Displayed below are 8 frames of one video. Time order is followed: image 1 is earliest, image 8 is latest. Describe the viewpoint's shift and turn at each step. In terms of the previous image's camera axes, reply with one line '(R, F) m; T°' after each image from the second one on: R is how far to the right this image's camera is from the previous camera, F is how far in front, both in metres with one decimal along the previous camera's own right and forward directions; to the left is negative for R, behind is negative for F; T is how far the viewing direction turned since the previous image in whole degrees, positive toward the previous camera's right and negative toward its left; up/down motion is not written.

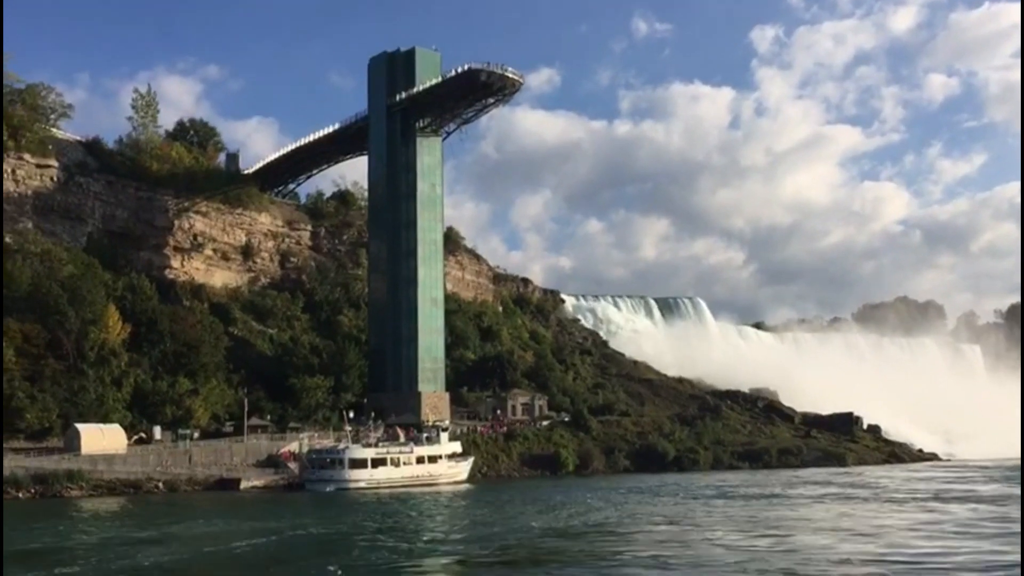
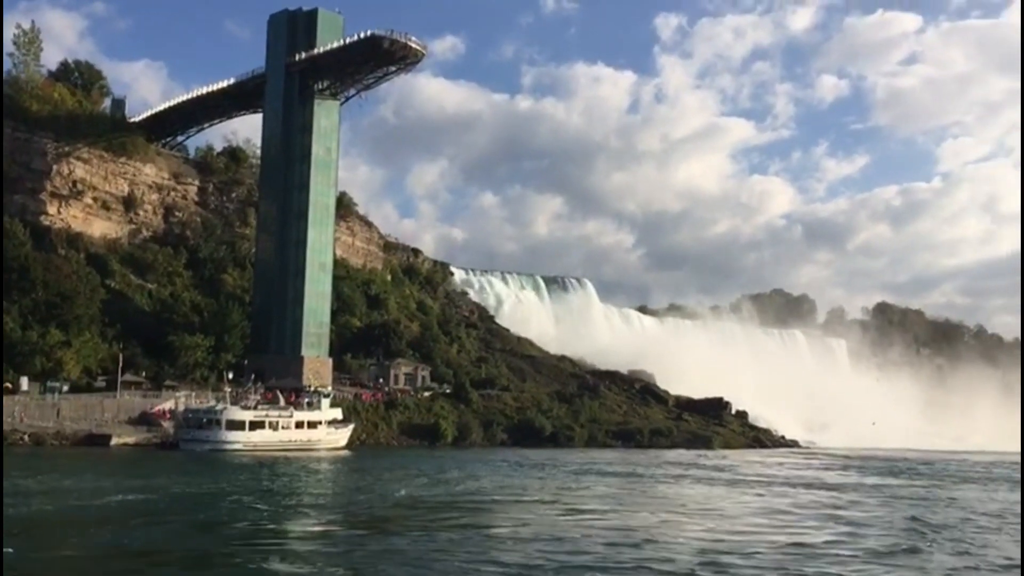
(+0.1, -0.7) m; +7°
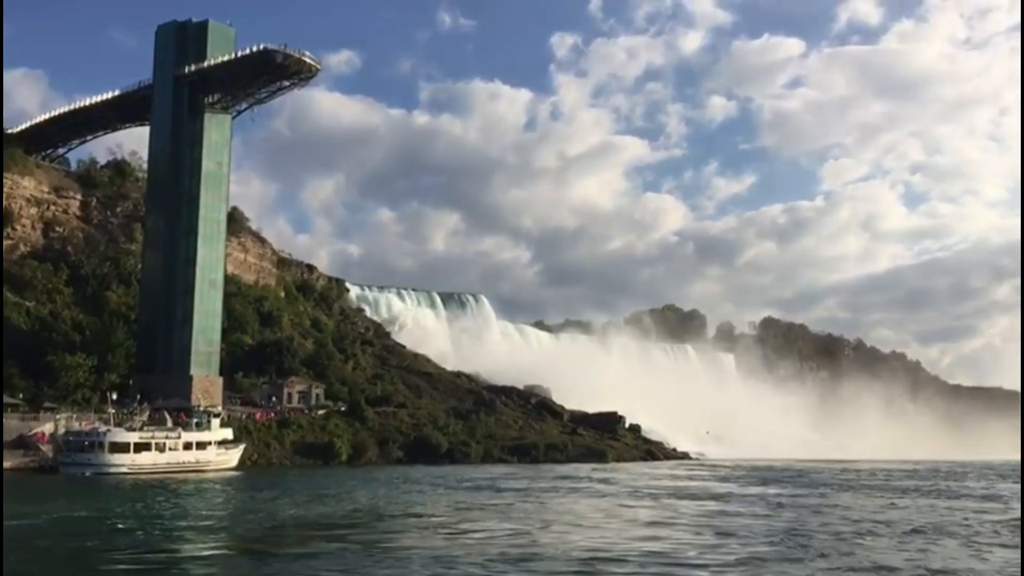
(+0.1, -0.3) m; +6°
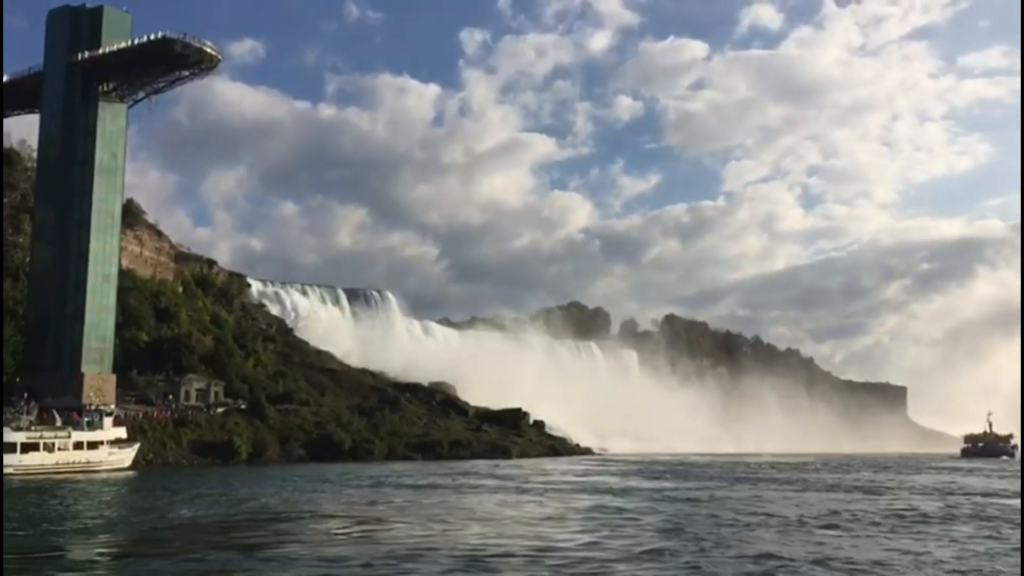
(+0.1, -0.2) m; +5°
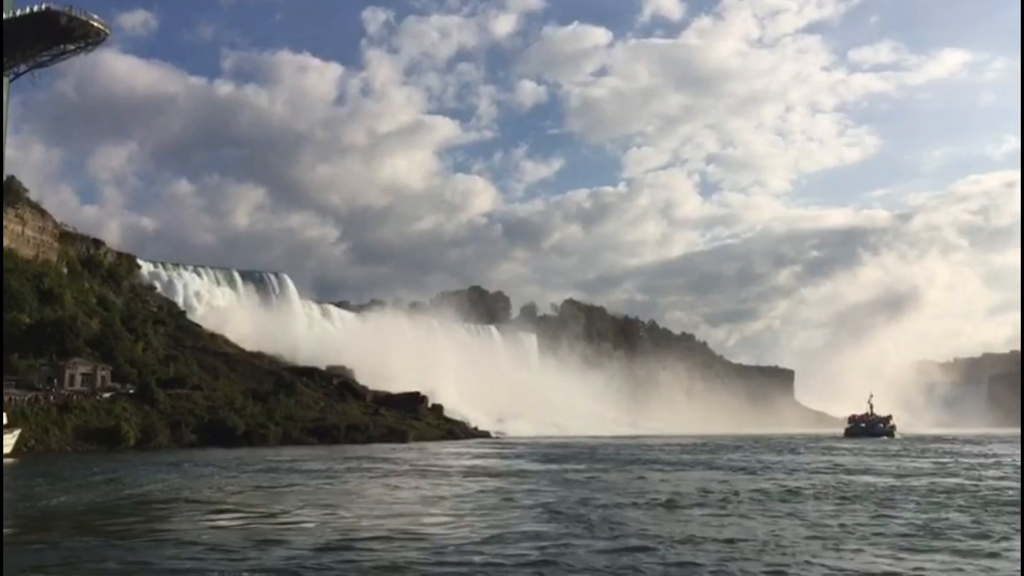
(+0.3, -0.6) m; +6°
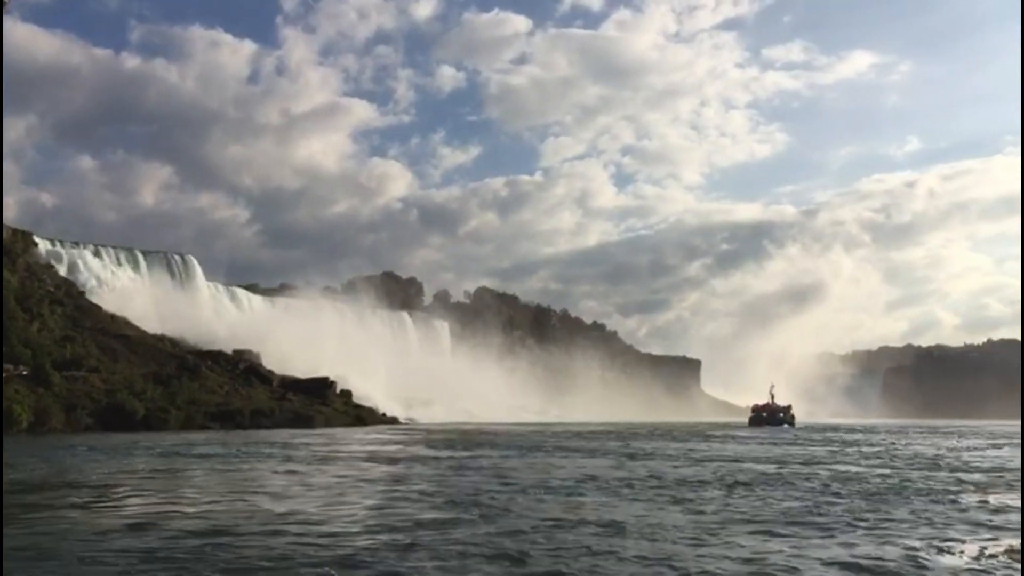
(+0.4, -0.3) m; +5°
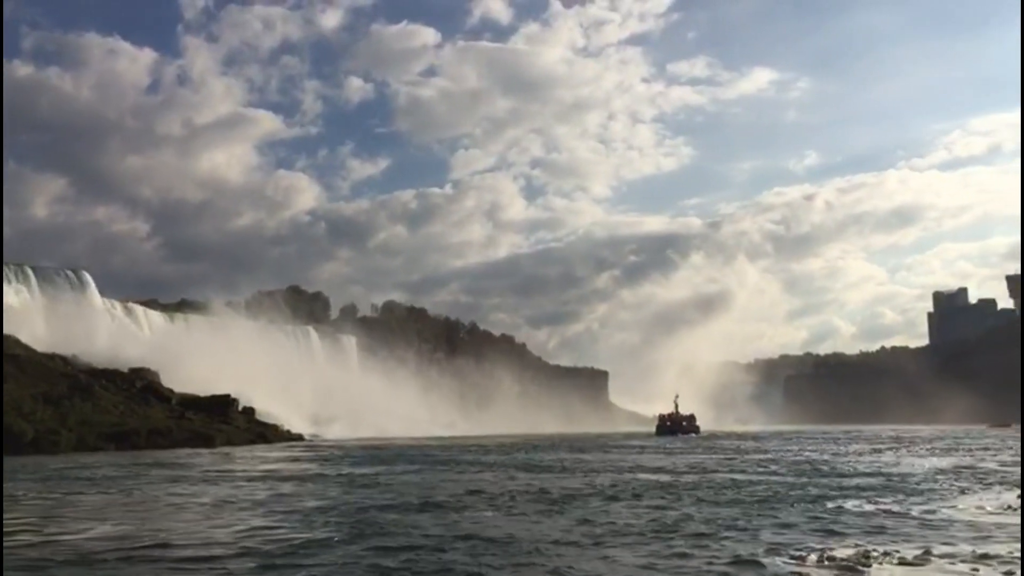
(+0.5, -0.3) m; +5°
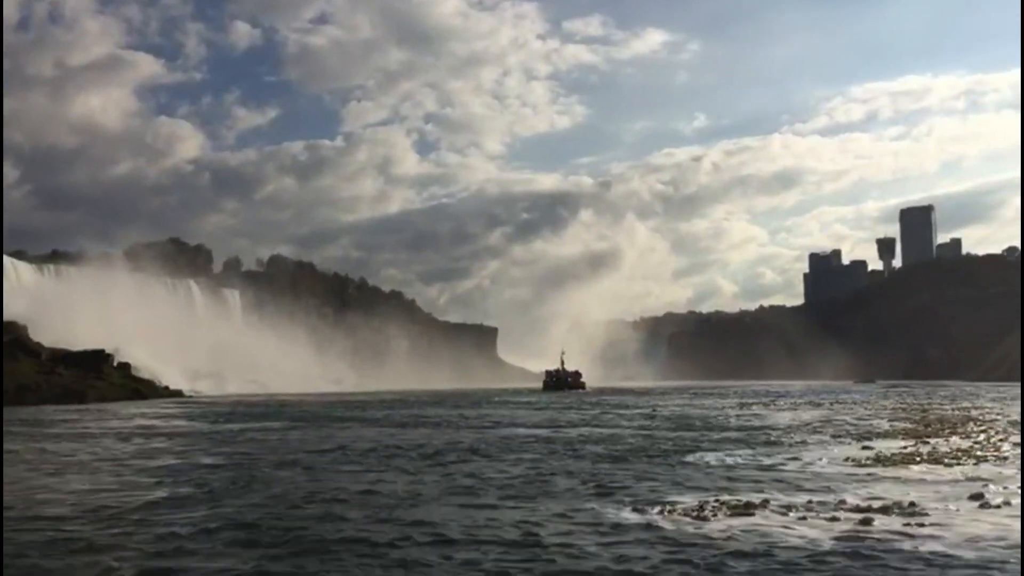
(+0.4, -0.1) m; +6°
